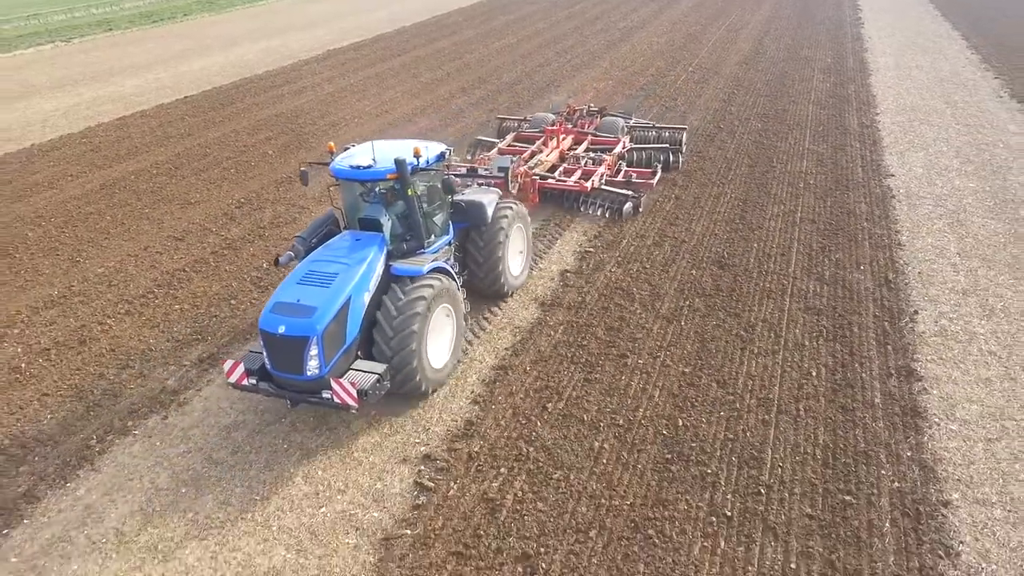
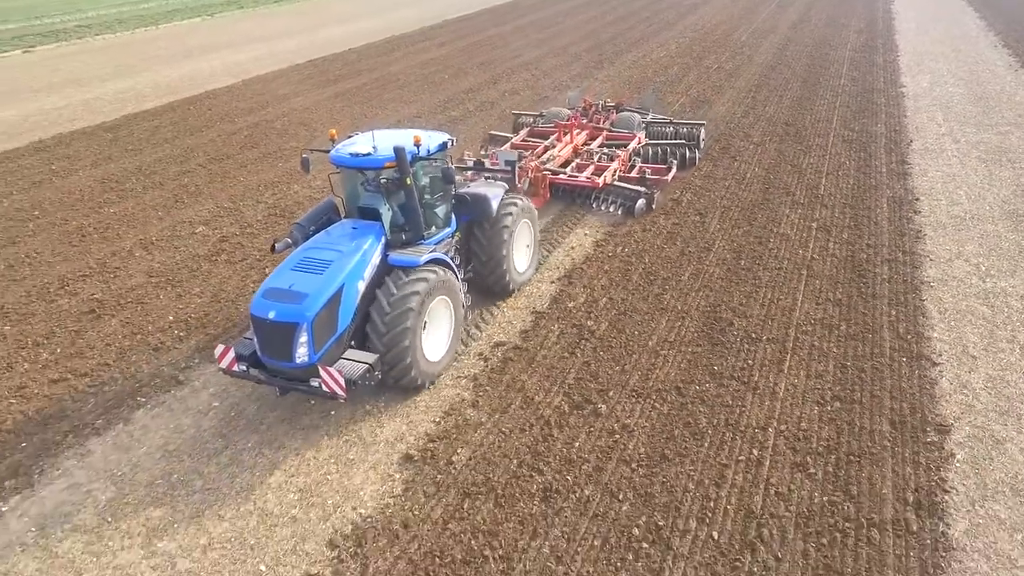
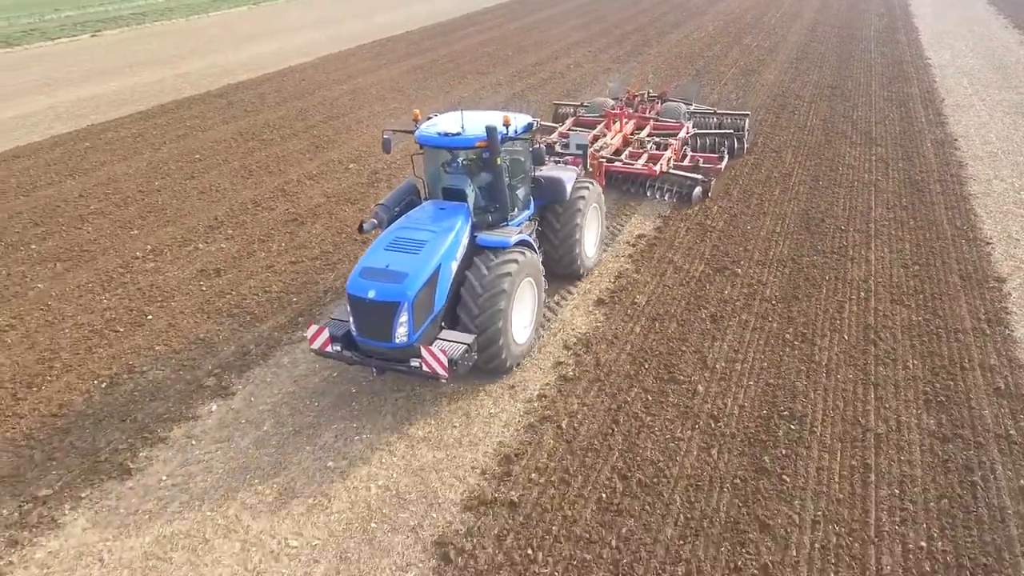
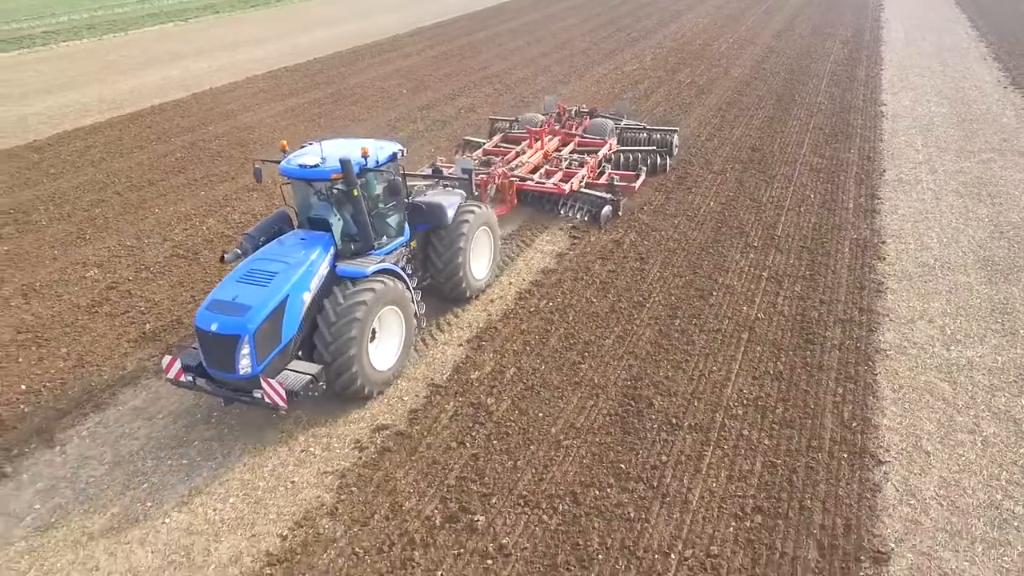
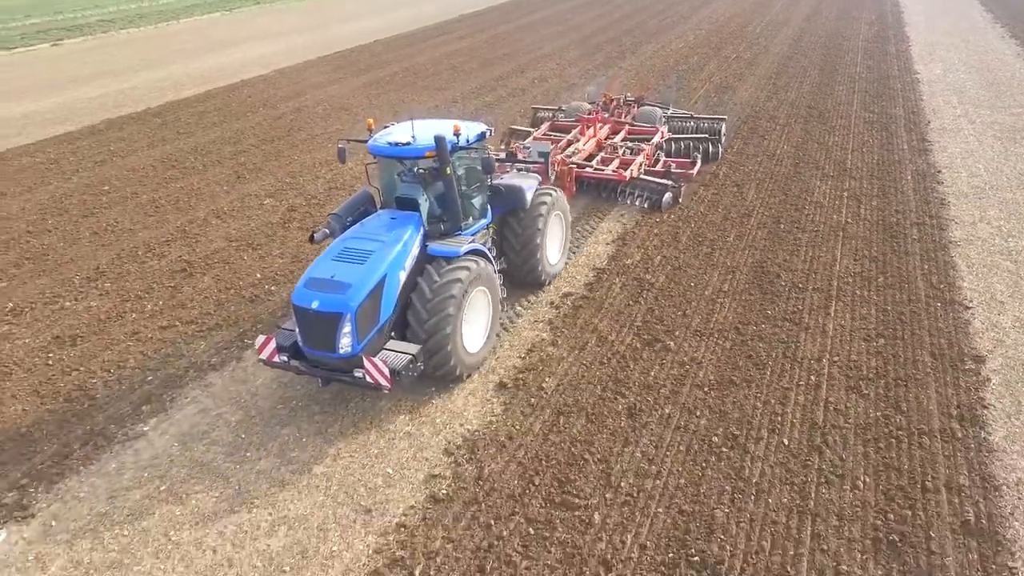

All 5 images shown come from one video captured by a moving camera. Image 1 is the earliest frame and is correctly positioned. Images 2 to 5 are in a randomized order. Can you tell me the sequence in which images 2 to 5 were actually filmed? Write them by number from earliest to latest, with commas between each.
4, 2, 5, 3
